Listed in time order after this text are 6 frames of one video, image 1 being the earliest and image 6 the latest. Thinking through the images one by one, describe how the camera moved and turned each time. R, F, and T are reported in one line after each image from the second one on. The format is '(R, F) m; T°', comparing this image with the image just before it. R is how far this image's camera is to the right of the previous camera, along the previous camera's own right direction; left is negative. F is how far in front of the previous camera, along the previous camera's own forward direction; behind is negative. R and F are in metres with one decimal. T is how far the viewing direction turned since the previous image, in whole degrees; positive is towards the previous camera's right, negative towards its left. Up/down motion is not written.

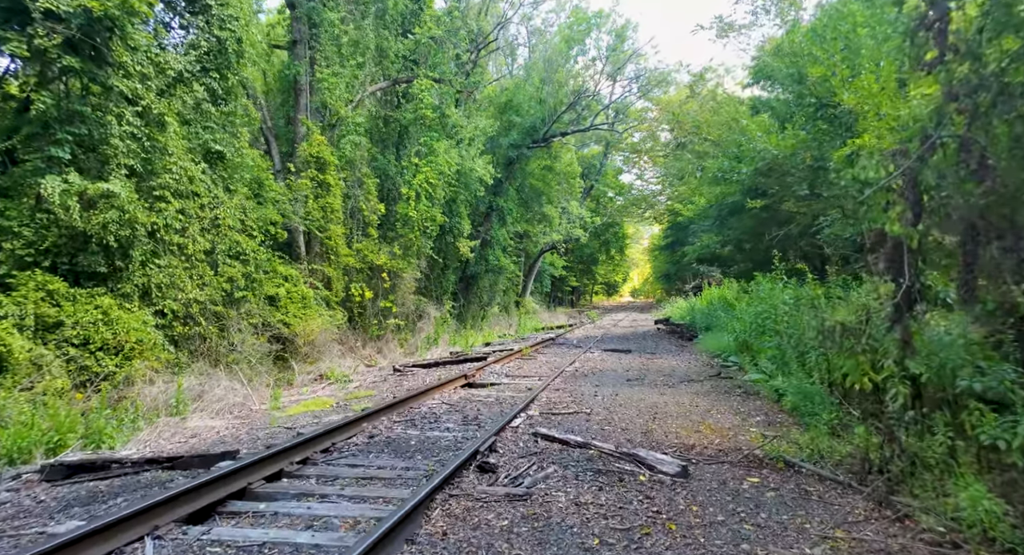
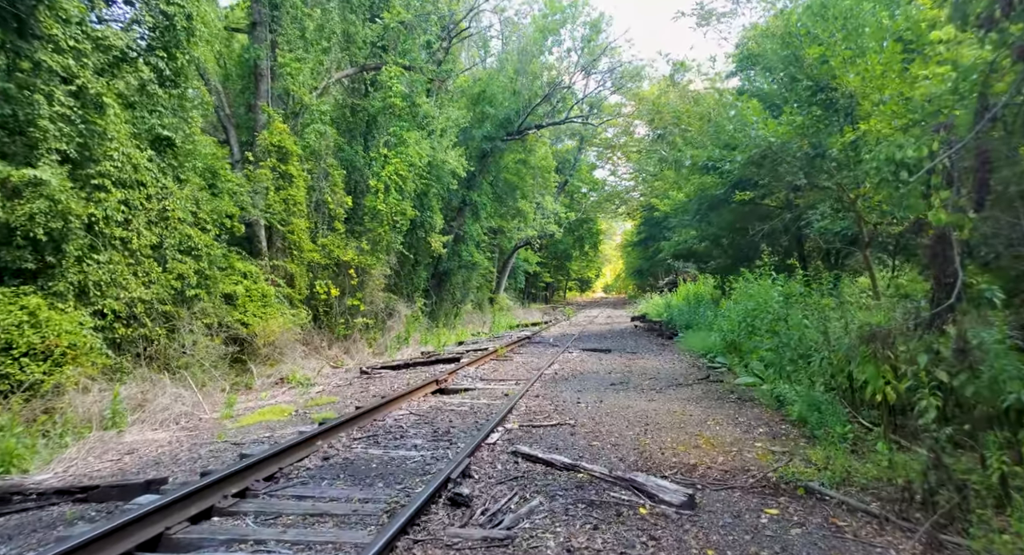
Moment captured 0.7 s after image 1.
(0.0, +0.8) m; +2°
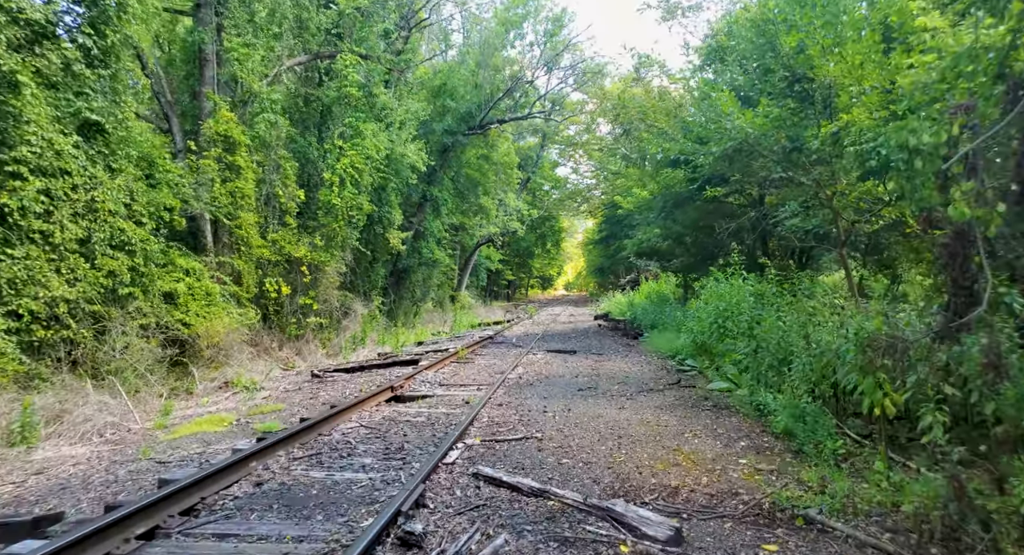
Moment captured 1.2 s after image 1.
(0.0, +0.6) m; +3°
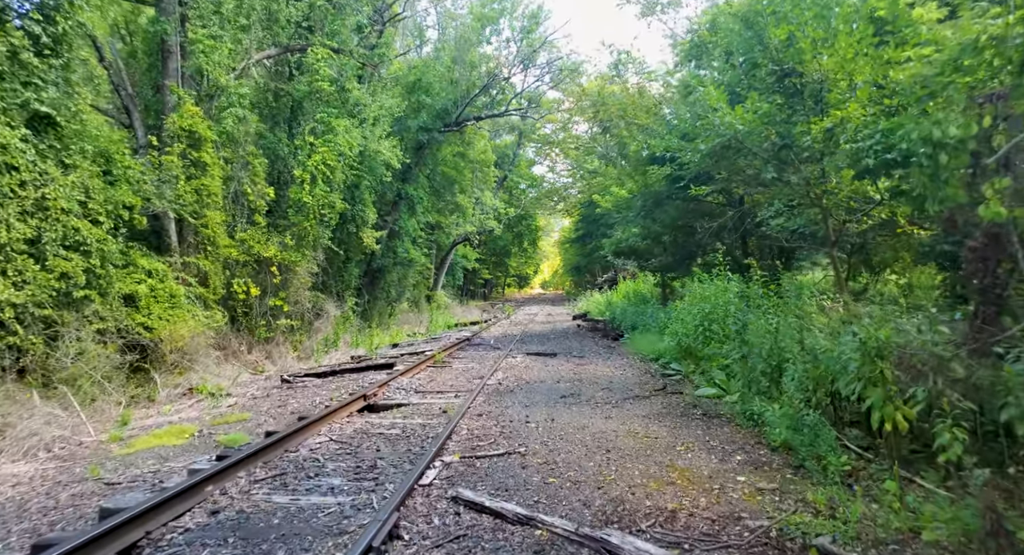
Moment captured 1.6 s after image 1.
(0.0, +0.4) m; +2°
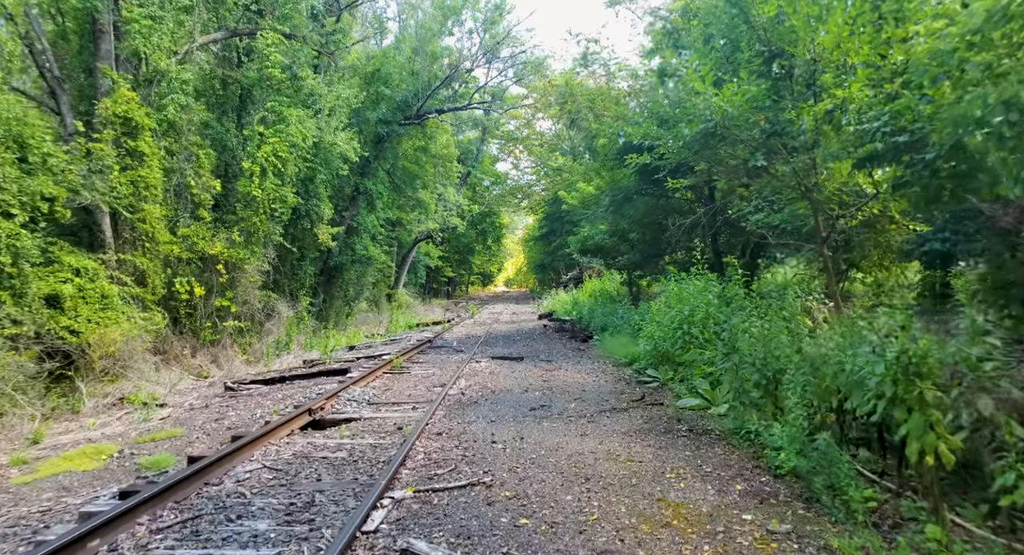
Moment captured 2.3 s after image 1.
(0.0, +0.8) m; +3°
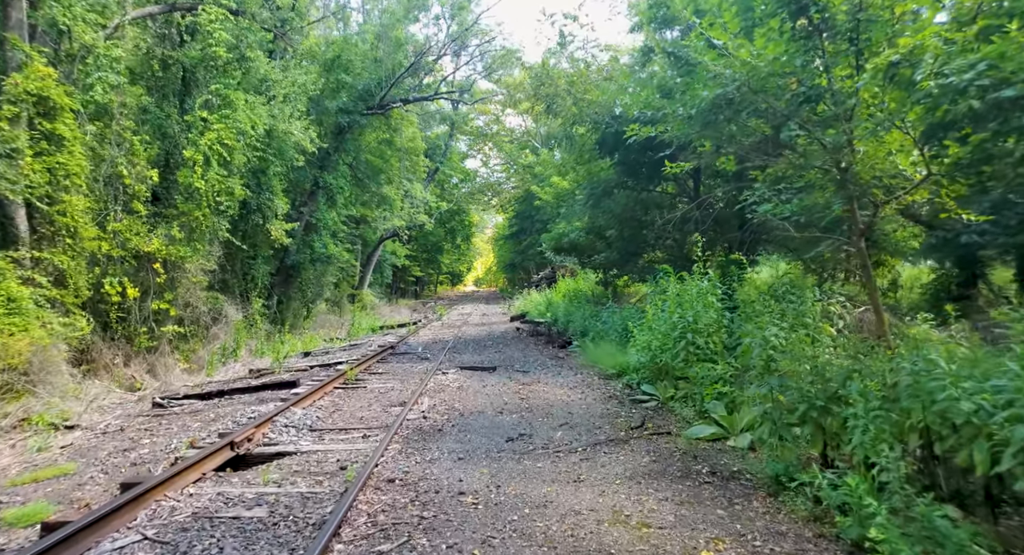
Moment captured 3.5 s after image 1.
(0.0, +1.4) m; +3°
